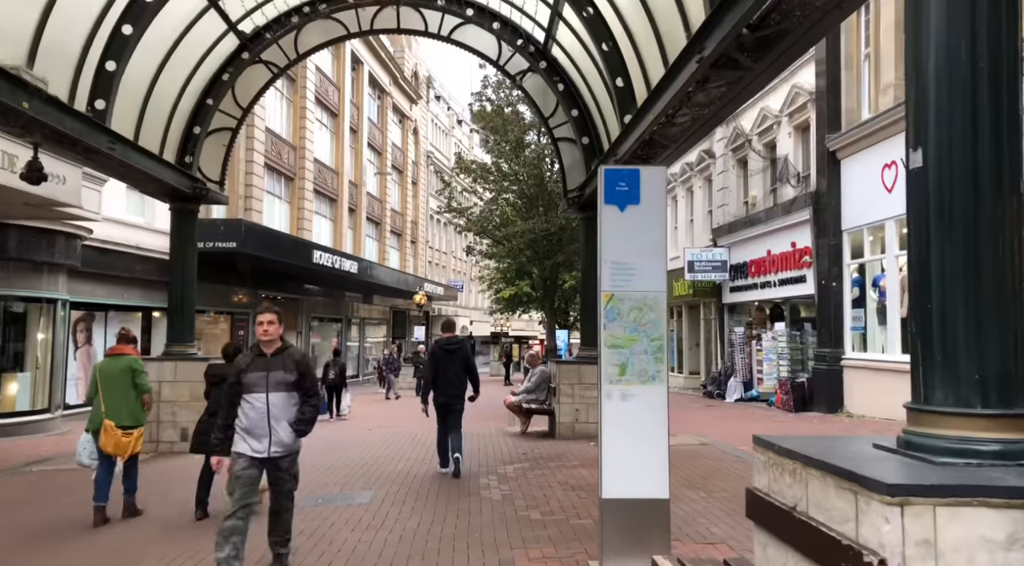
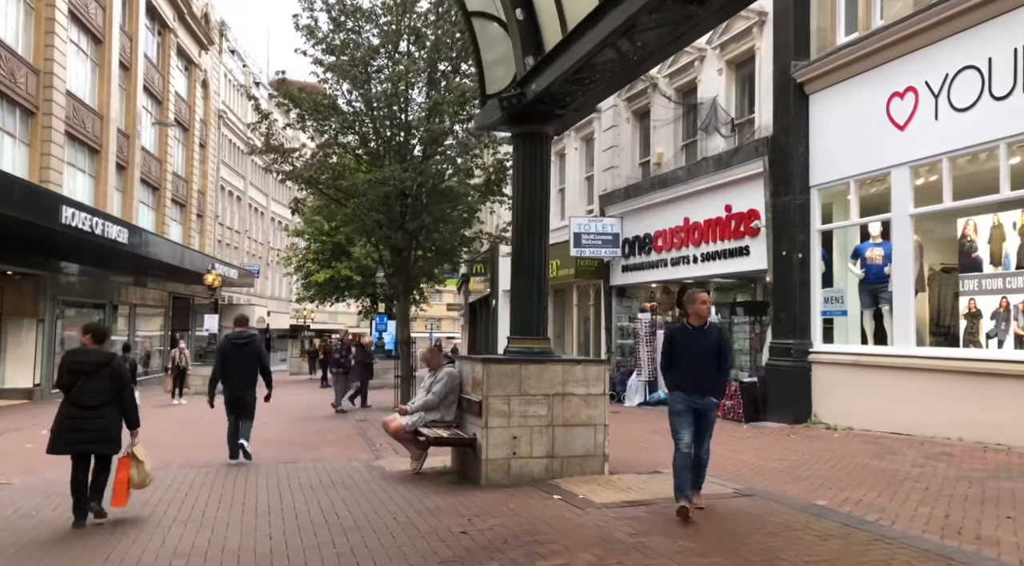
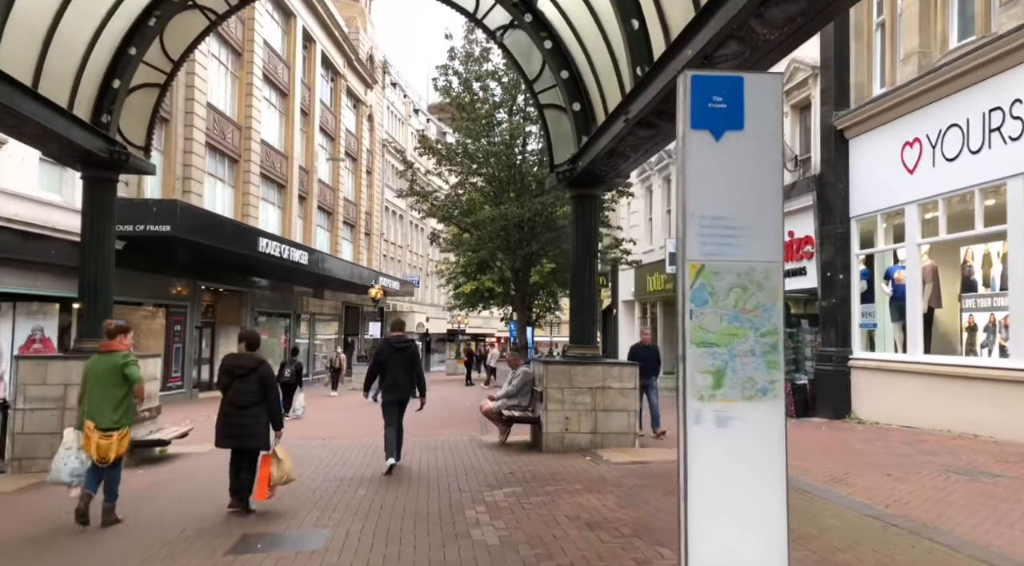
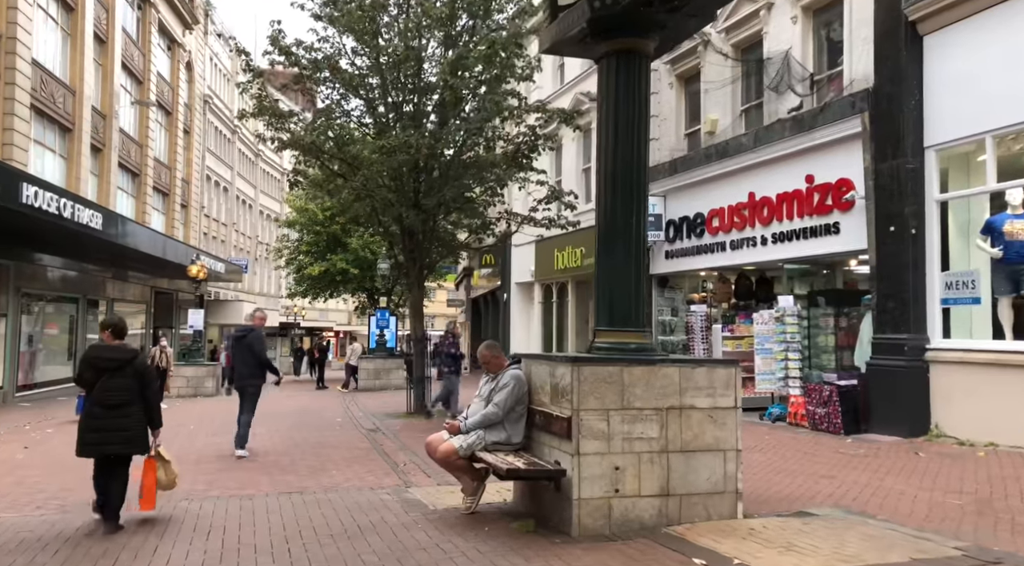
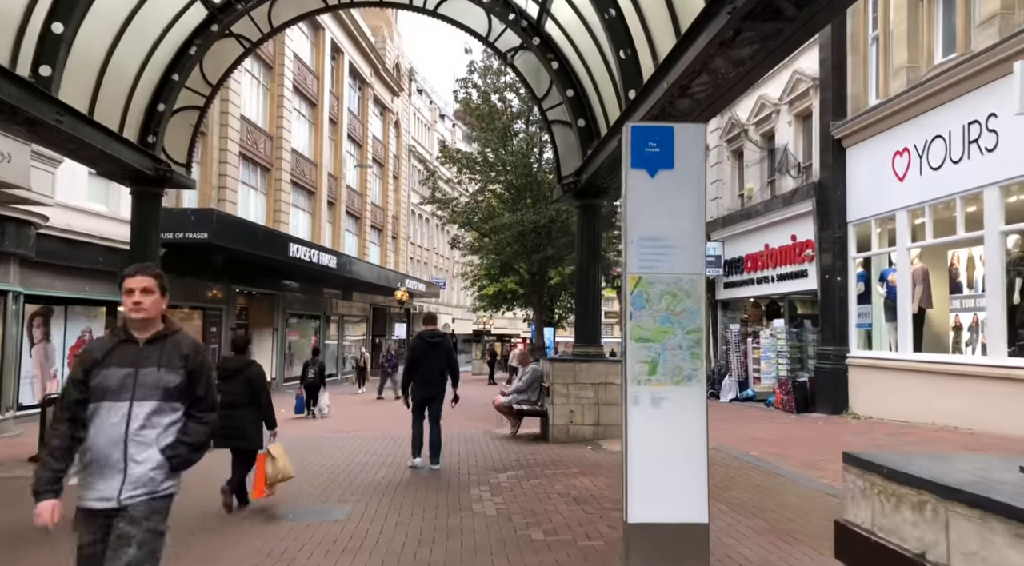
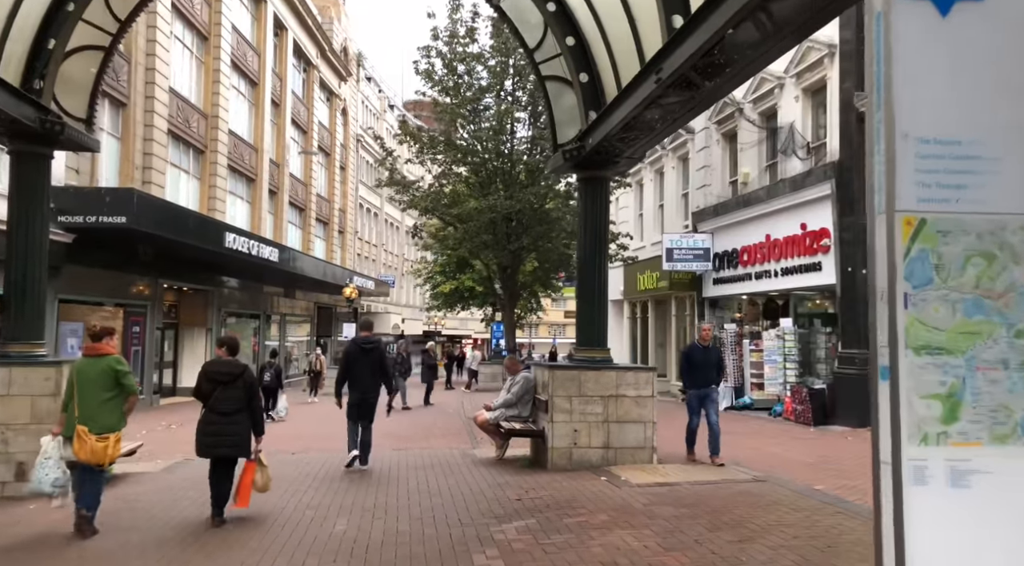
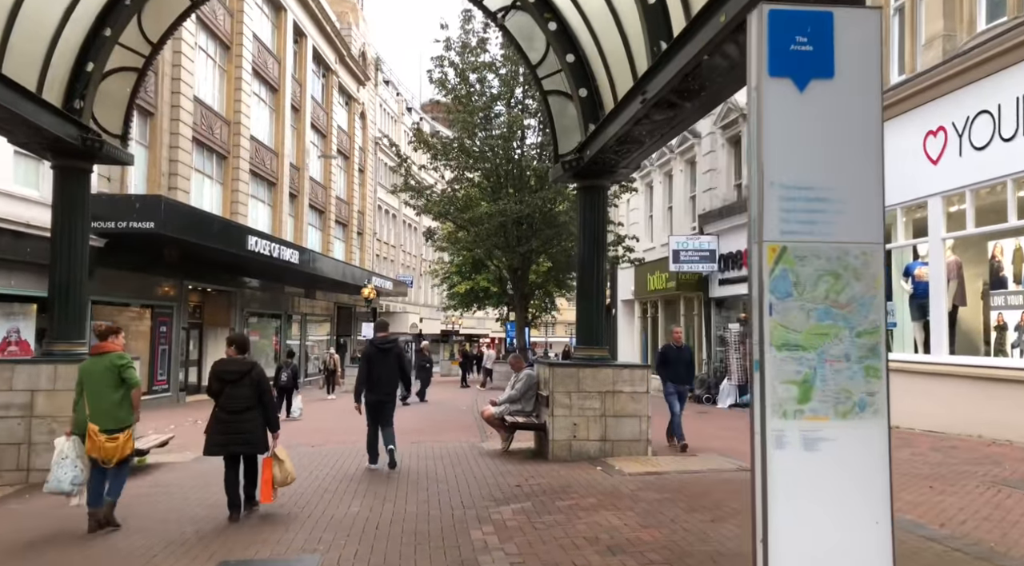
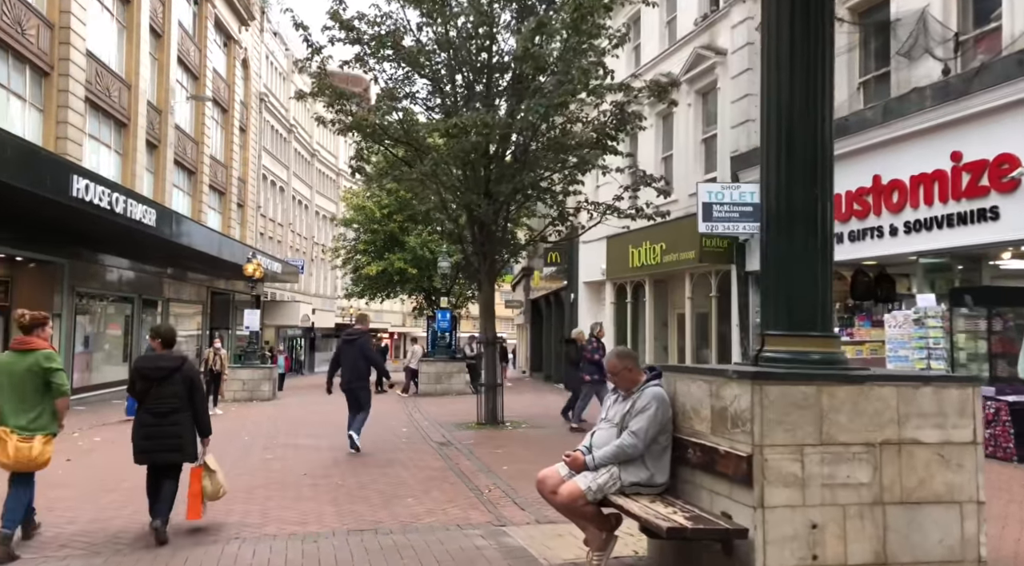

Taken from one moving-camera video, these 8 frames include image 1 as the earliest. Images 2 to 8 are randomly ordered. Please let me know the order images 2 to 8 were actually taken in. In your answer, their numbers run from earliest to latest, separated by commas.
5, 3, 7, 6, 2, 4, 8
